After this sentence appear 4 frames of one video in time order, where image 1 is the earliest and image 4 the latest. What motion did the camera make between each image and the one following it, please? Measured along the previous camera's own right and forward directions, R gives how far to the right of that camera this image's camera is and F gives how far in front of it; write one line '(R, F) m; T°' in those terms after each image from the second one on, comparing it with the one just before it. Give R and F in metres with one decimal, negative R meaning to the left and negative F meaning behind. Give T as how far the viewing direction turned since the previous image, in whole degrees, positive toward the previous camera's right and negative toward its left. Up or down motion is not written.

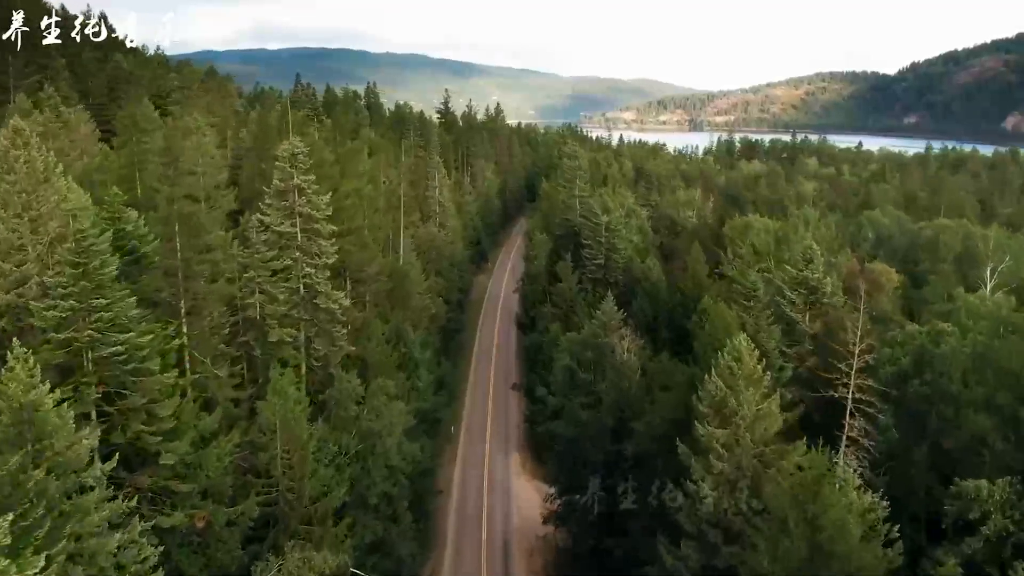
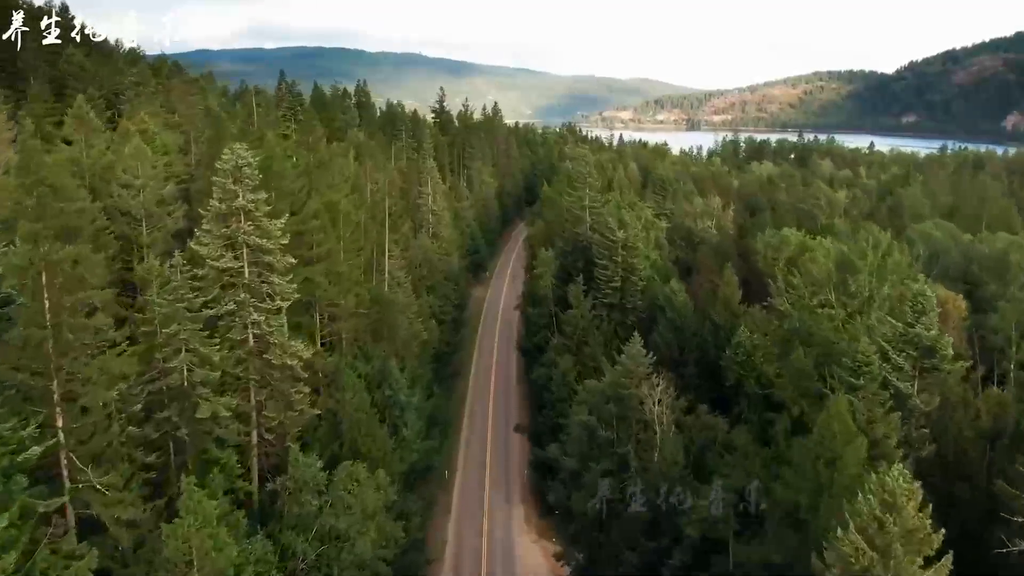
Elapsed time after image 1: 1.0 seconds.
(-0.4, +8.0) m; 0°
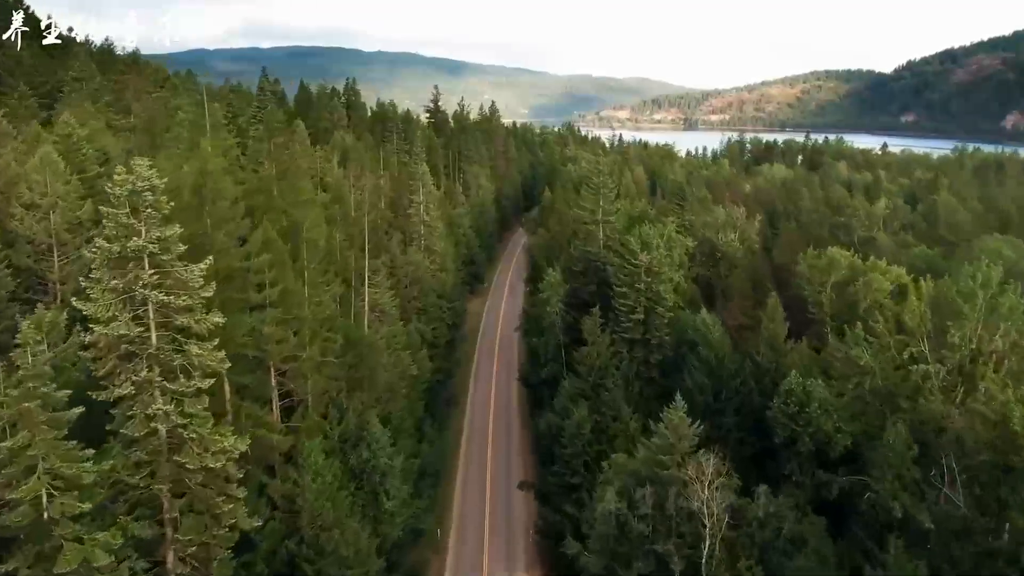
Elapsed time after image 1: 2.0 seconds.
(-0.4, +8.0) m; 0°
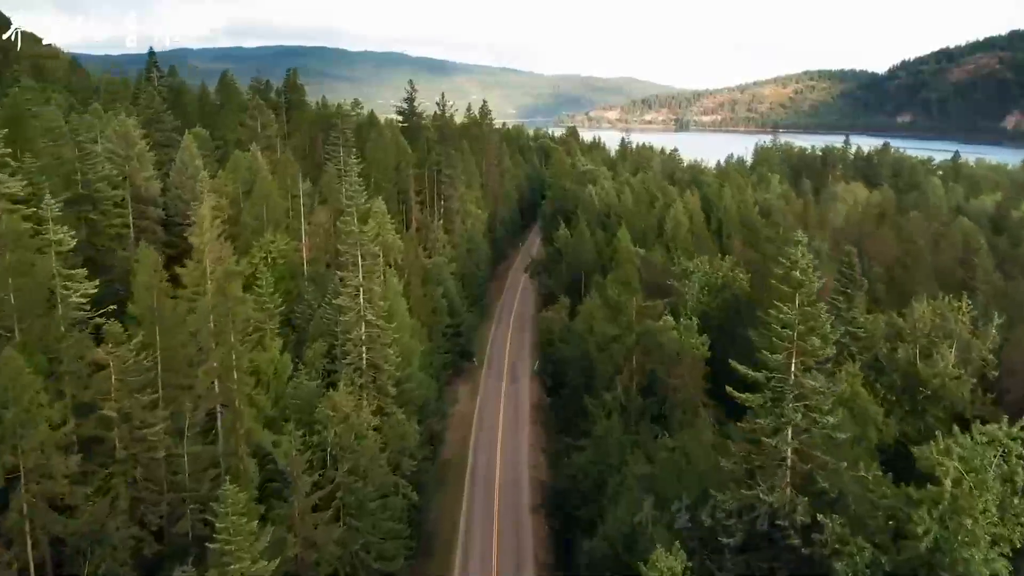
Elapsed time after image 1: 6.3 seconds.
(-1.4, +33.6) m; +1°
